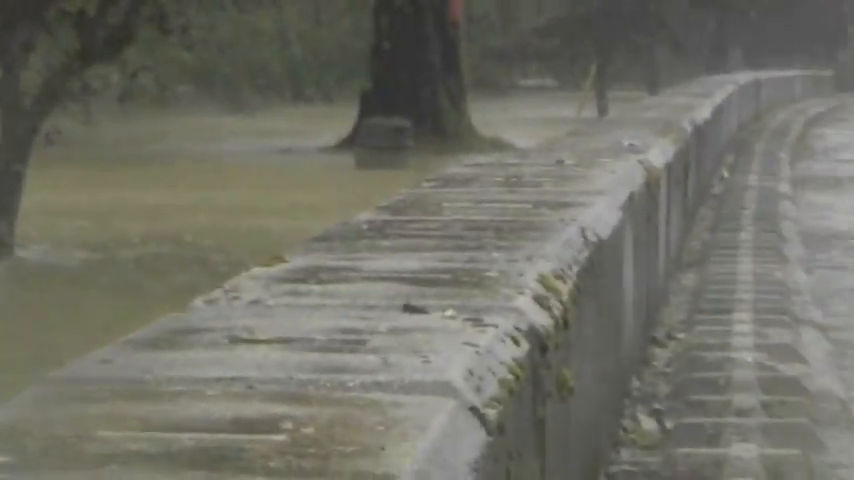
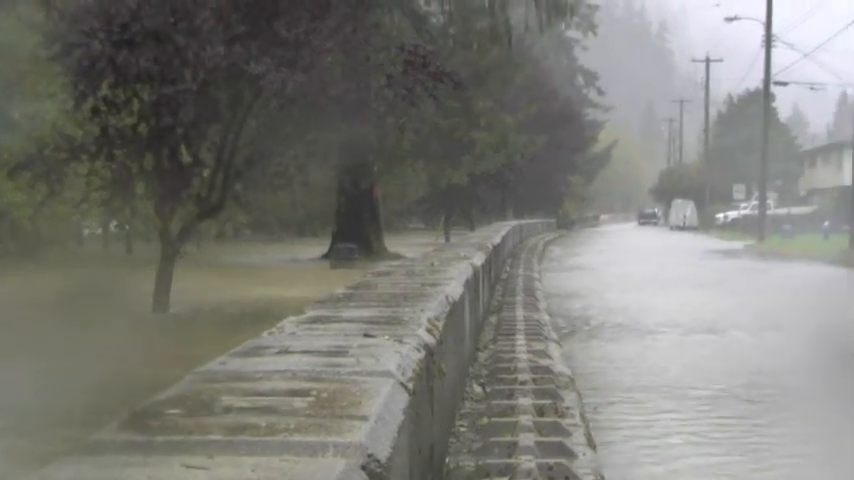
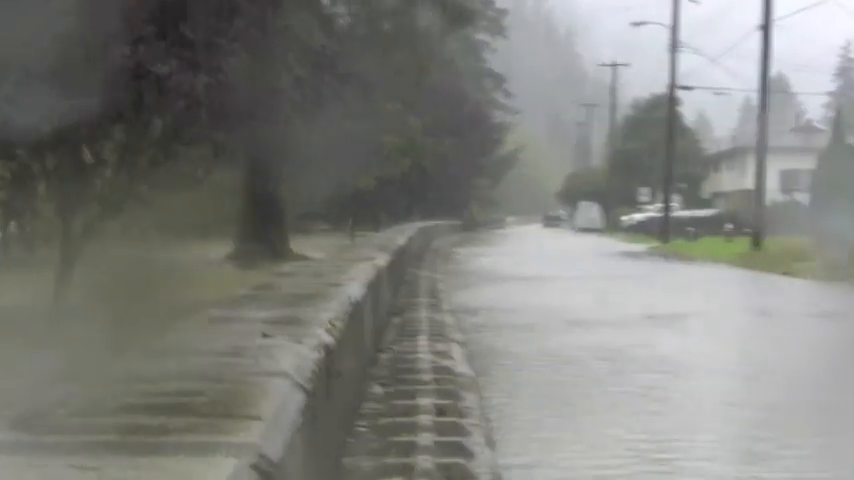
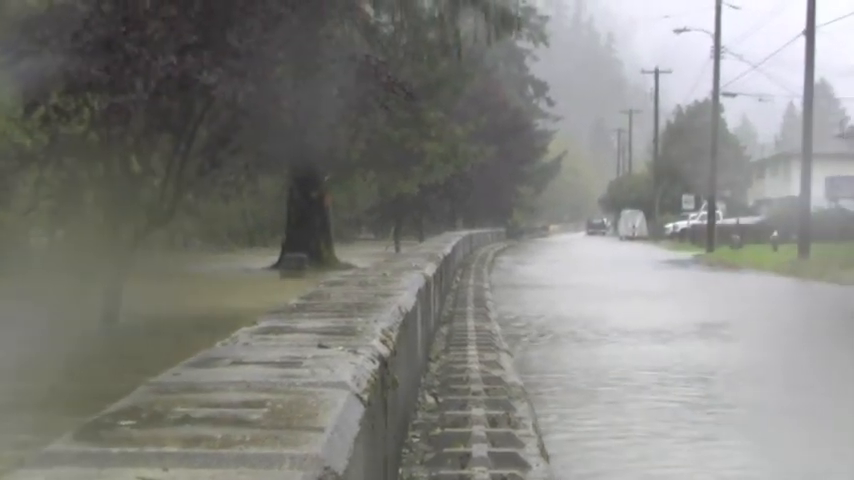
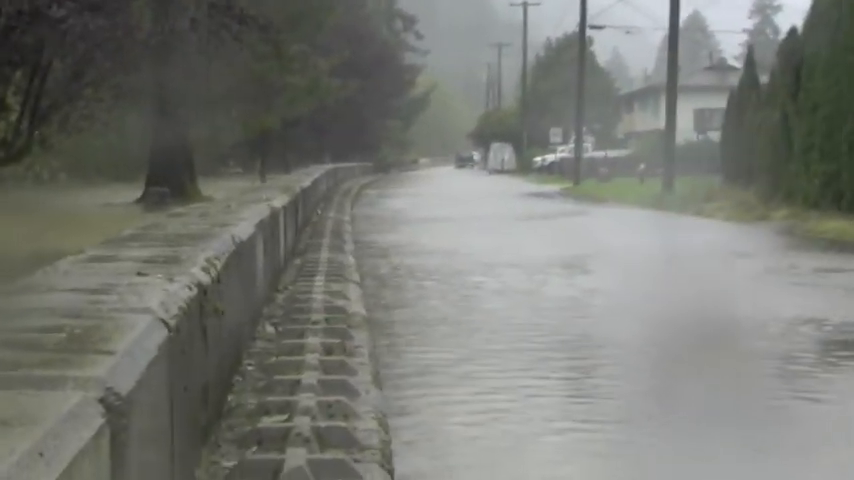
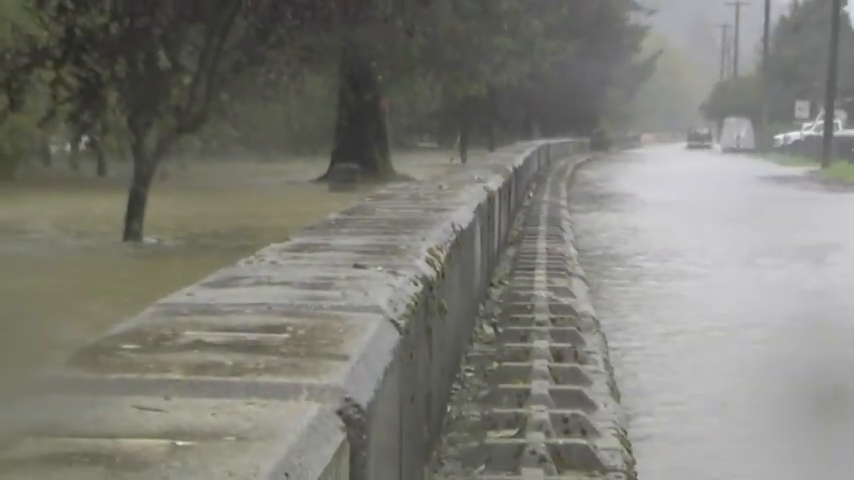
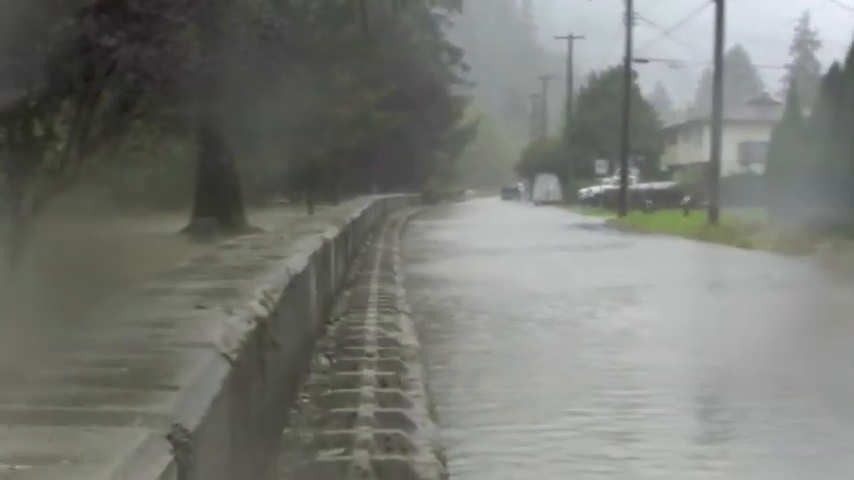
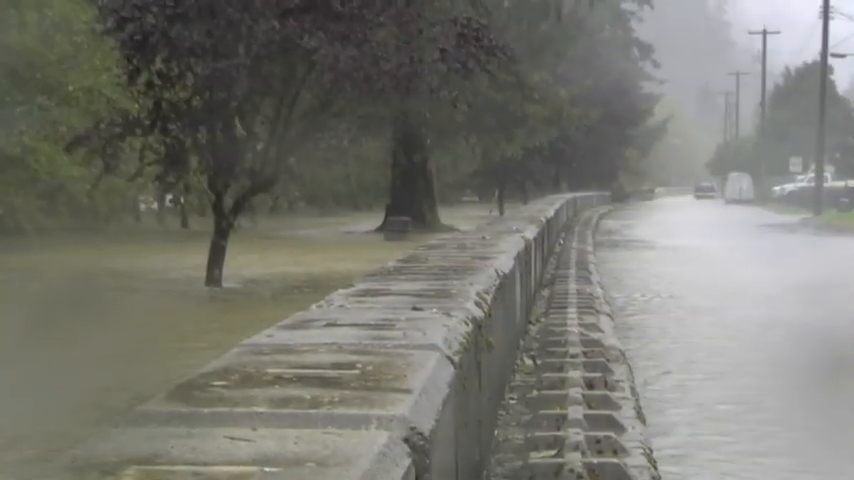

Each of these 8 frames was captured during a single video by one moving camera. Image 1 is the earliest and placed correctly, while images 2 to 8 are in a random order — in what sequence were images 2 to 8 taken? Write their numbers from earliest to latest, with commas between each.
6, 8, 2, 4, 3, 7, 5
